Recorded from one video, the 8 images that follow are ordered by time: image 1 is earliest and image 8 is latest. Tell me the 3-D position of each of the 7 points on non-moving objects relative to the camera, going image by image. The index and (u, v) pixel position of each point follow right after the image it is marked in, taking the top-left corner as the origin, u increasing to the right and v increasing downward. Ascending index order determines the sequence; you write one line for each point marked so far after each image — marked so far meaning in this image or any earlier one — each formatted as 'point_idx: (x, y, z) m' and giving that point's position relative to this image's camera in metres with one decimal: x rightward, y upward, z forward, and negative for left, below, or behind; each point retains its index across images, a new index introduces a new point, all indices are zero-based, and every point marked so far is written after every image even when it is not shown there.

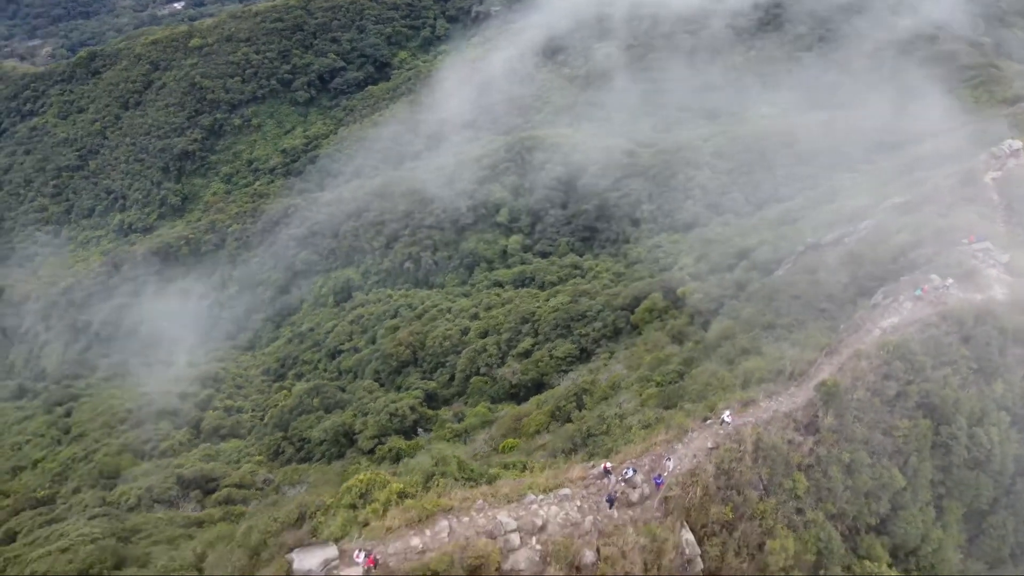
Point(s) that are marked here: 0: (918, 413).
0: (+9.7, -3.0, +19.9) m
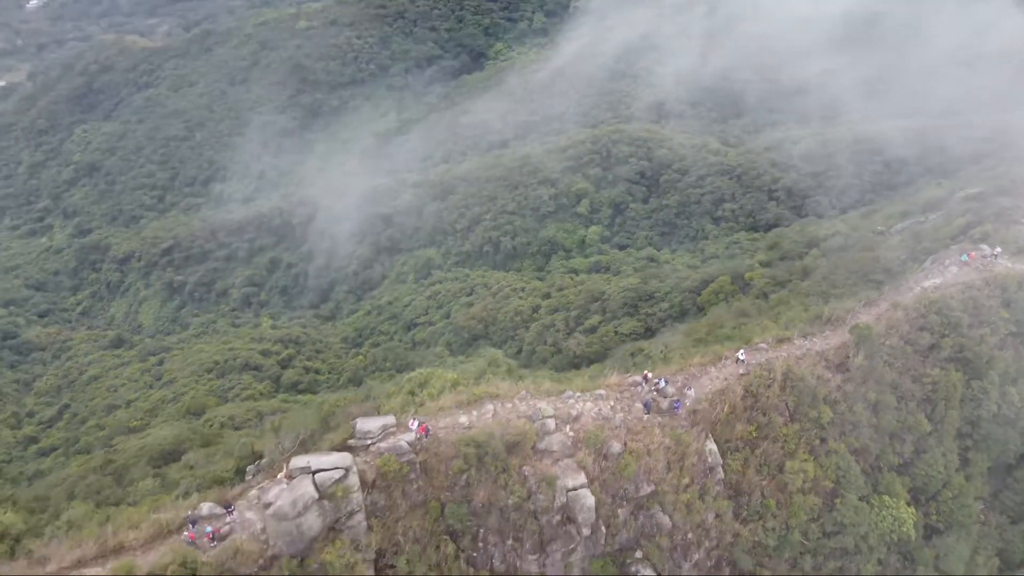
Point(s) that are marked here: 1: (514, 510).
0: (+10.9, -1.9, +20.7) m
1: (-0.1, -4.5, +16.8) m
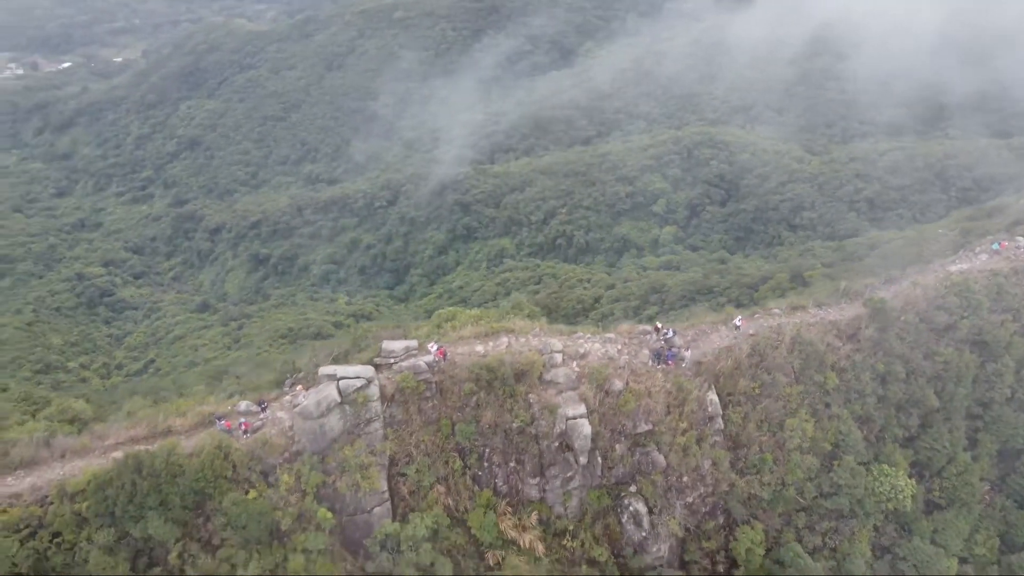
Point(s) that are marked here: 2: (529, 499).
0: (+11.5, -1.5, +21.1) m
1: (0.0, -3.2, +18.2) m
2: (+0.4, -4.8, +18.6) m
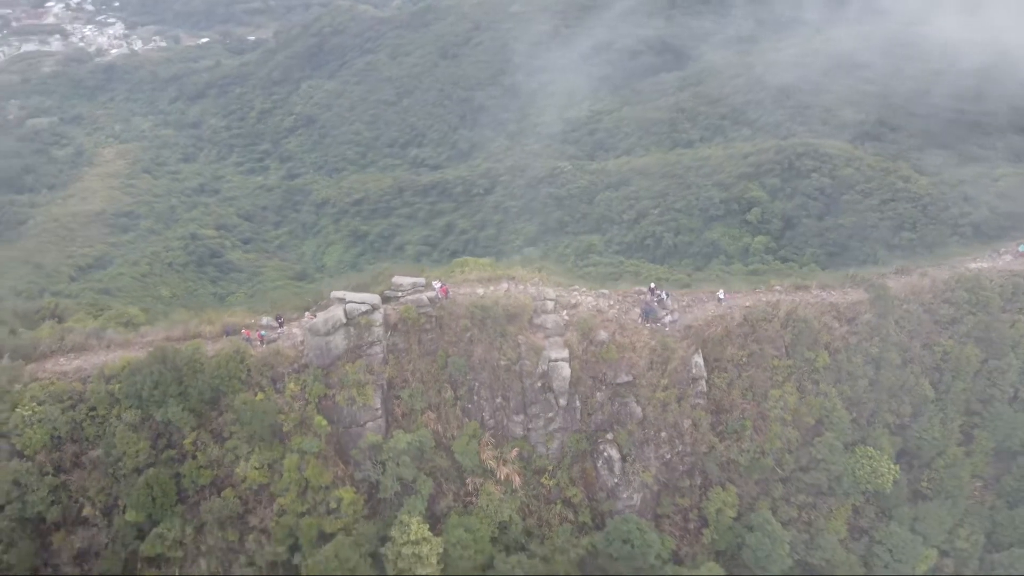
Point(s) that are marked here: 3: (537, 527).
0: (+11.6, -1.4, +21.0) m
1: (-0.3, -2.0, +19.6) m
2: (0.0, -3.6, +19.9) m
3: (+0.7, -5.7, +19.3) m
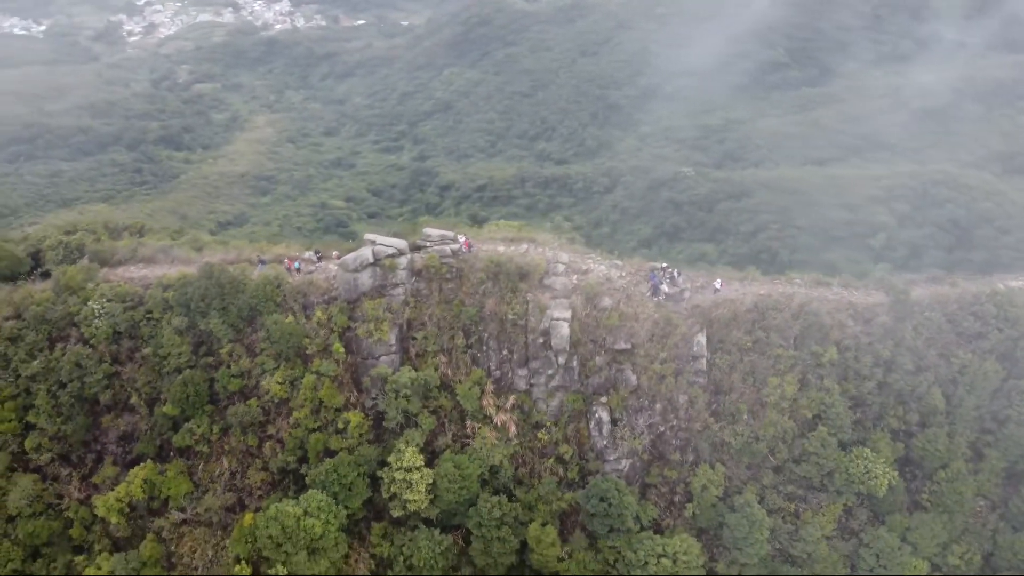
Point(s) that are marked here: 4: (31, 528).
0: (+11.9, -1.7, +20.5) m
1: (0.0, -0.9, +20.8) m
2: (+0.1, -2.6, +21.1) m
3: (+0.4, -4.7, +20.4) m
4: (-11.5, -5.8, +19.8) m
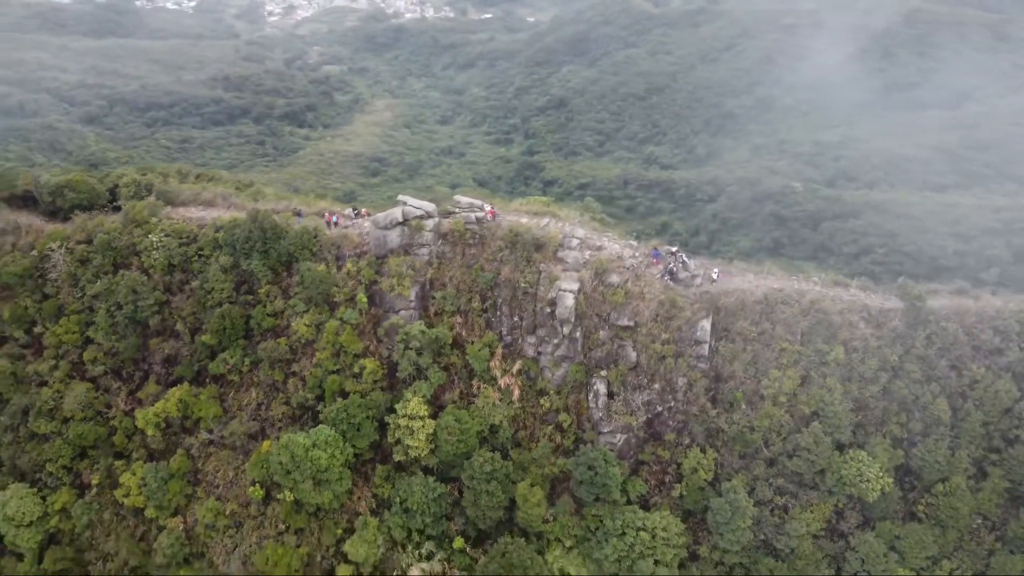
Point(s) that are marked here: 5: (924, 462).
0: (+12.0, -2.1, +19.9) m
1: (+0.3, -0.1, +21.7) m
2: (+0.3, -1.8, +22.0) m
3: (+0.4, -4.0, +21.3) m
4: (-11.6, -3.9, +22.2) m
5: (+9.9, -4.2, +19.7) m
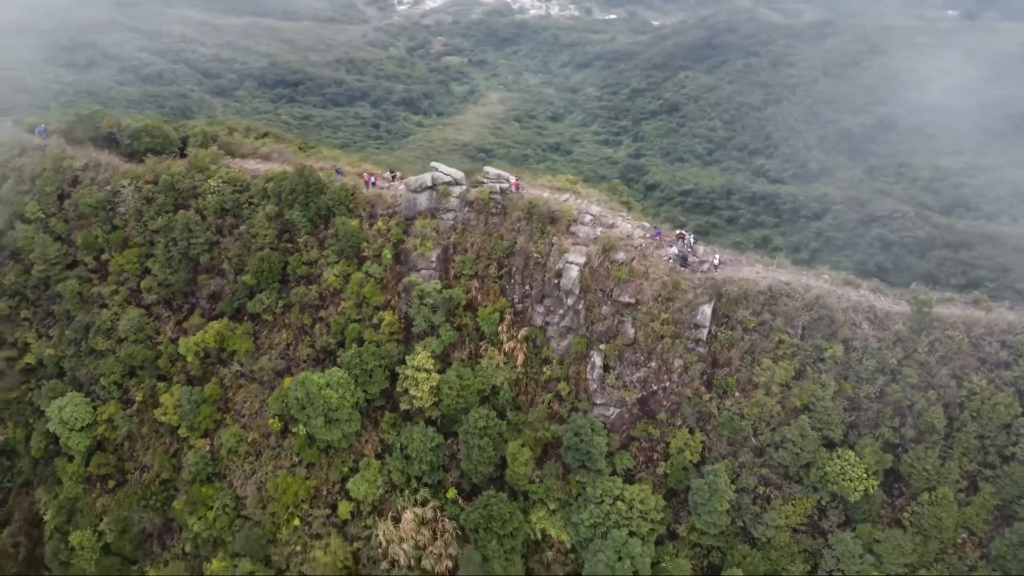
0: (+11.8, -2.4, +19.4) m
1: (+0.7, +0.7, +22.6) m
2: (+0.6, -1.0, +22.9) m
3: (+0.3, -3.1, +22.2) m
4: (-11.4, -1.9, +24.5) m
5: (+9.5, -4.3, +19.4) m
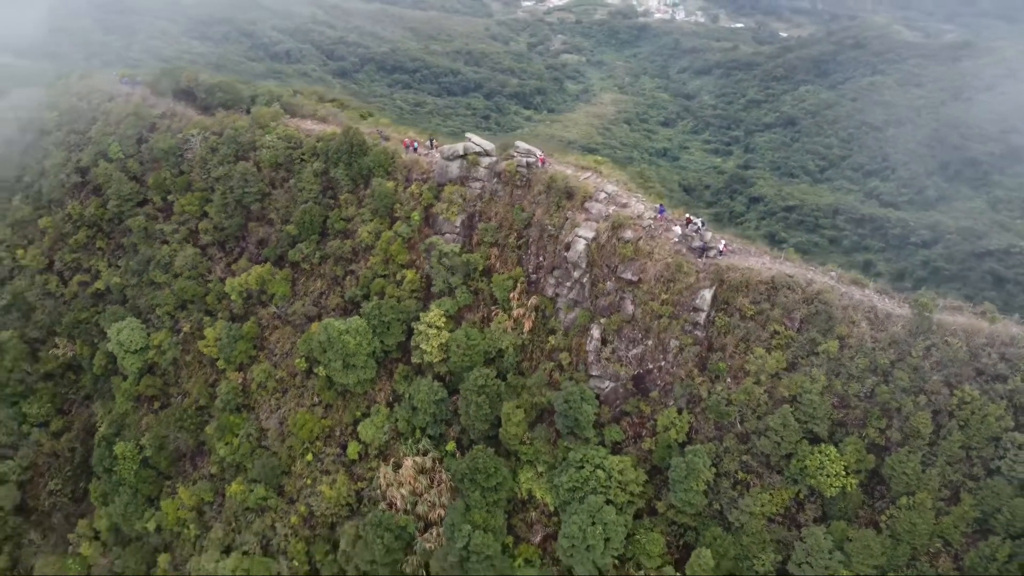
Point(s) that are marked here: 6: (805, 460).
0: (+11.5, -2.7, +19.0) m
1: (+1.2, +1.5, +23.5) m
2: (+0.9, -0.2, +23.8) m
3: (+0.4, -2.3, +23.2) m
4: (-10.8, +0.1, +26.9) m
5: (+9.0, -4.3, +19.3) m
6: (+7.1, -4.1, +19.8) m
